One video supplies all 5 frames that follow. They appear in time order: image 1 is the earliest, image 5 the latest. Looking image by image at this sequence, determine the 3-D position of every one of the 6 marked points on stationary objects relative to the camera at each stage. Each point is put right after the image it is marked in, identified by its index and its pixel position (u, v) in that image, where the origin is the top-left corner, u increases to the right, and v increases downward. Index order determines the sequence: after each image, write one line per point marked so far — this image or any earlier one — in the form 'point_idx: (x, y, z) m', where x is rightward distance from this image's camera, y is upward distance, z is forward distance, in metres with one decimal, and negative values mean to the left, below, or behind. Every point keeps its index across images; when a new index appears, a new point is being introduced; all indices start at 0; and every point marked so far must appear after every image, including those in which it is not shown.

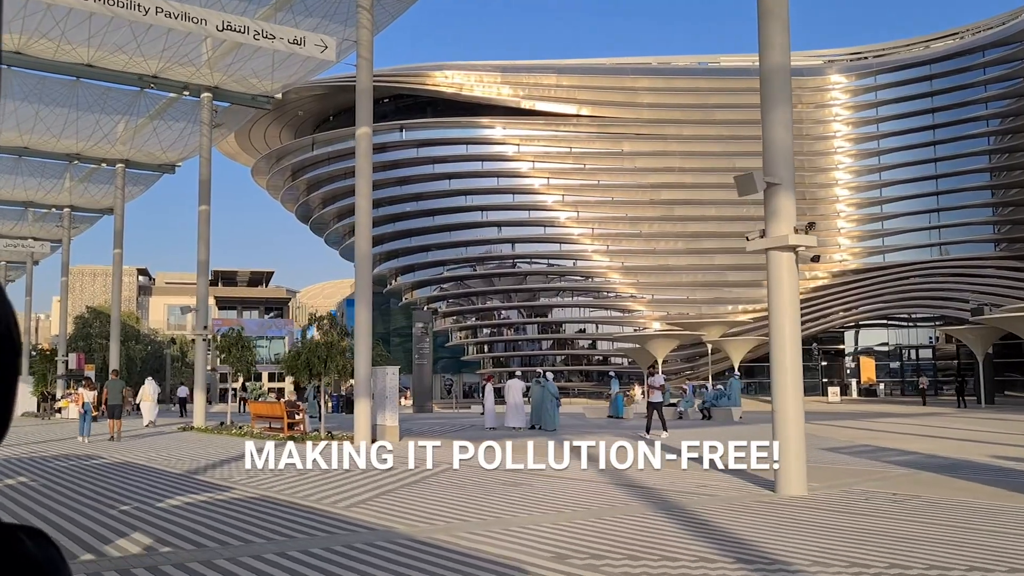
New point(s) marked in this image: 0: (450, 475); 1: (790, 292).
0: (-0.9, -2.7, +14.3) m
1: (+3.2, 0.0, +11.6) m
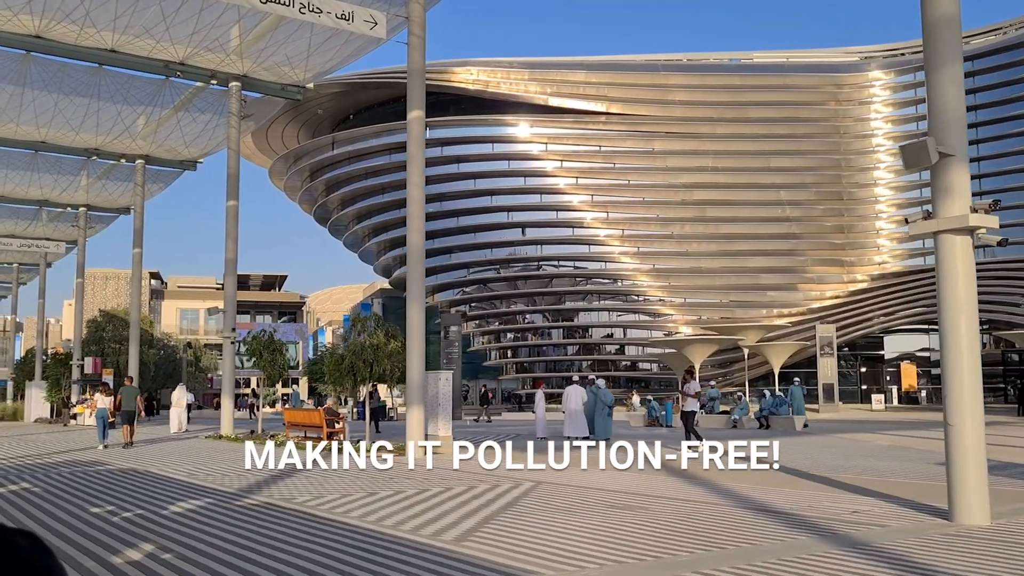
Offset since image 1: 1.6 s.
0: (+0.4, -2.6, +12.5) m
1: (+4.5, 0.0, +9.8) m
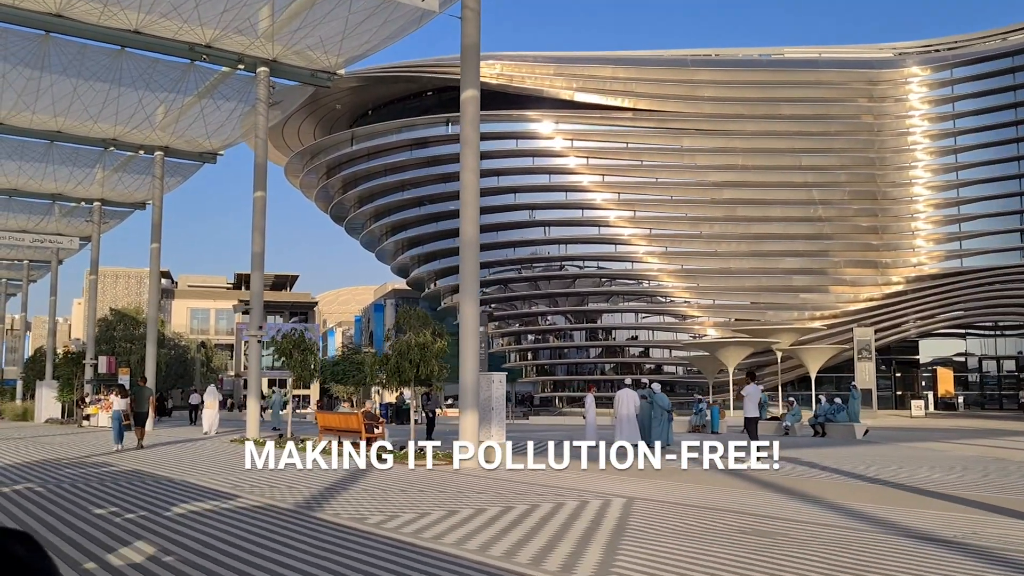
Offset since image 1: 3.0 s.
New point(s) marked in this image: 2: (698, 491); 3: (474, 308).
0: (+1.4, -2.5, +10.9) m
1: (+5.5, +0.1, +8.2) m
2: (+2.5, -2.8, +13.4) m
3: (-0.7, -0.3, +17.7) m
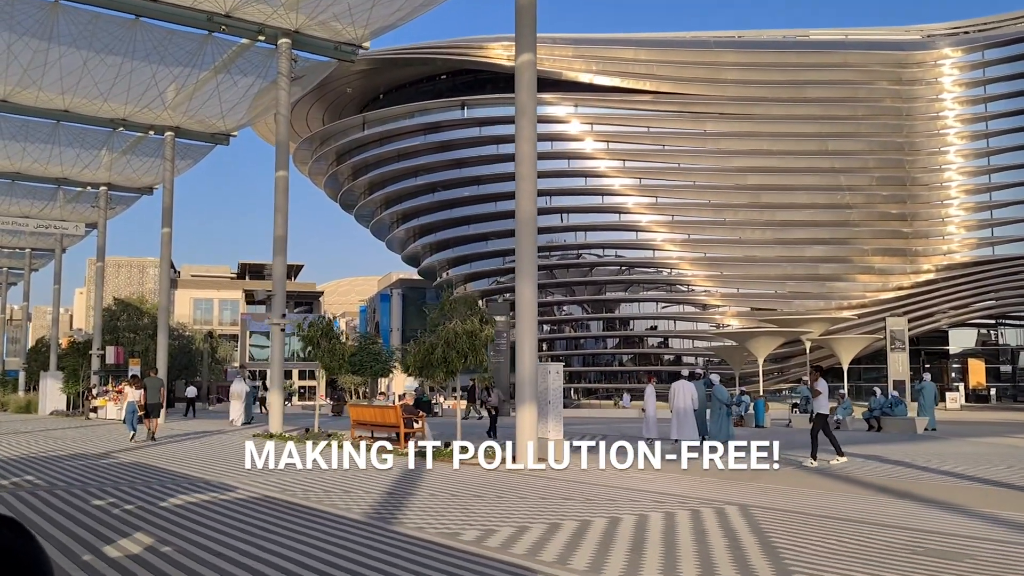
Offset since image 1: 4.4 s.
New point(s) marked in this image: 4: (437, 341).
0: (+2.4, -2.3, +9.4) m
1: (+6.6, +0.3, +6.6) m
2: (+3.5, -2.5, +11.9) m
3: (+0.3, -0.1, +16.1) m
4: (-1.4, -0.9, +17.9) m
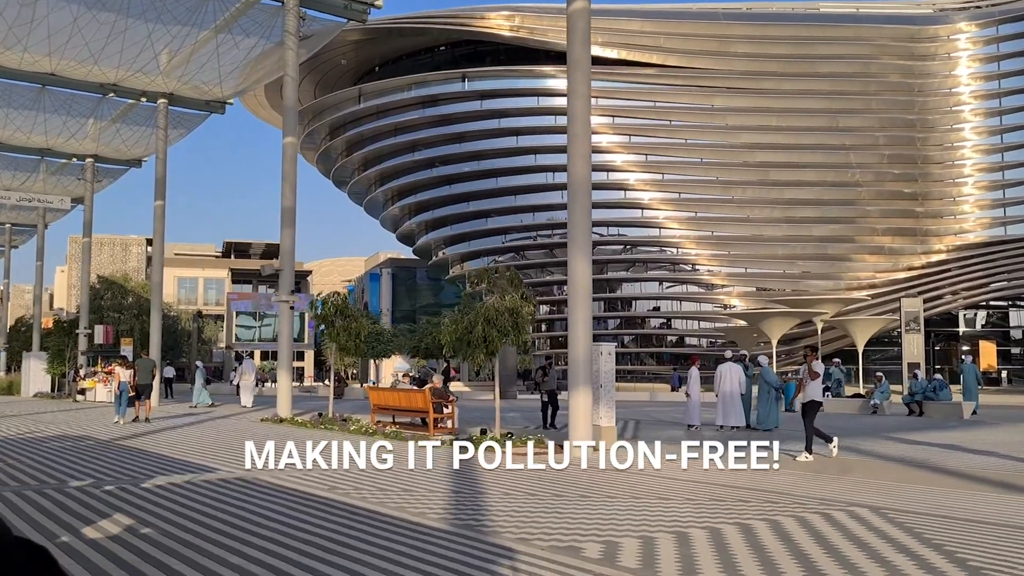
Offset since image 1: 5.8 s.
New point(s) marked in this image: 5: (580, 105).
0: (+3.3, -2.0, +7.9) m
1: (+7.5, +0.6, +5.2) m
2: (+4.4, -2.2, +10.4) m
3: (+1.1, +0.4, +14.6) m
4: (-0.6, -0.5, +16.3) m
5: (+1.0, +2.7, +14.8) m
